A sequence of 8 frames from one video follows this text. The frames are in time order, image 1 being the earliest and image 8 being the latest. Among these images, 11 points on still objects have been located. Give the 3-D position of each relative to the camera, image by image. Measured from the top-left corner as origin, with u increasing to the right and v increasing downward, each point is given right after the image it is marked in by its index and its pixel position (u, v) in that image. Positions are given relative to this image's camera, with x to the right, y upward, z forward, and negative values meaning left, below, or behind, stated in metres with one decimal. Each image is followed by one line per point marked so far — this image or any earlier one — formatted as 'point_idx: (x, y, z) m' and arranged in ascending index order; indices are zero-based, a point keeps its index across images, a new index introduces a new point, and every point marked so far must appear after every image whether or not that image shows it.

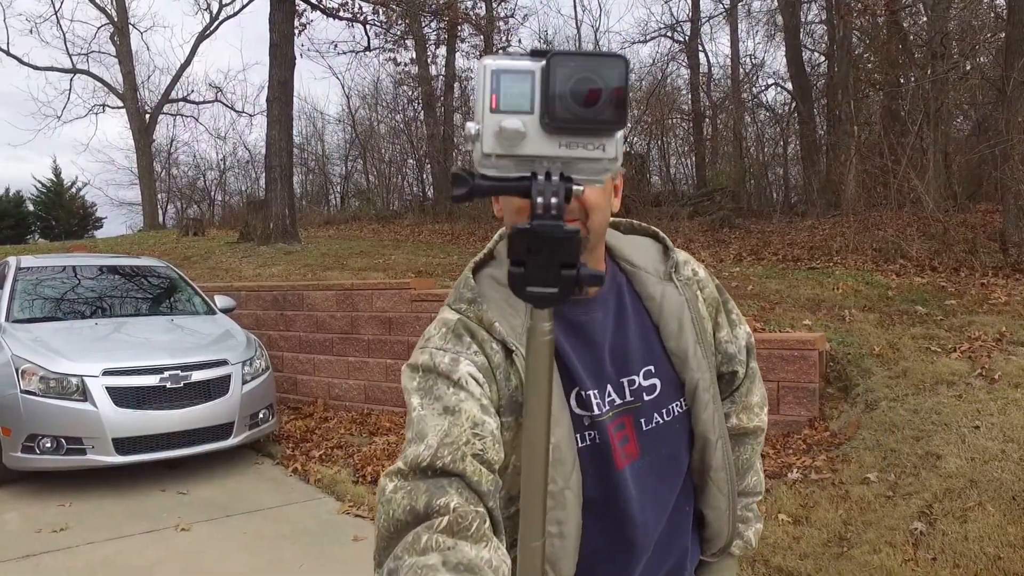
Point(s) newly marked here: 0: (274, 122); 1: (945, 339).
0: (-3.4, +2.4, +12.5) m
1: (+2.4, -0.3, +4.8) m
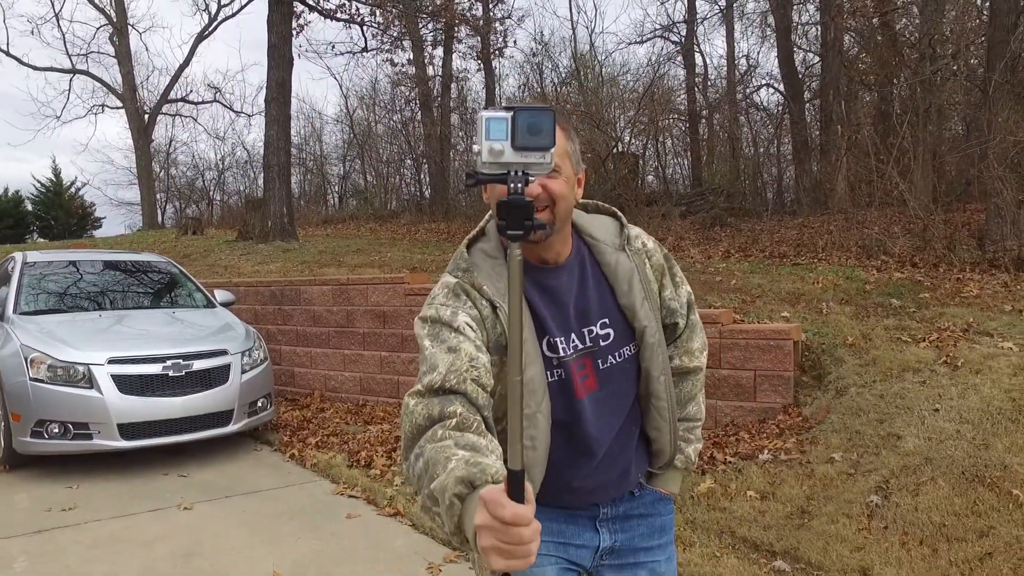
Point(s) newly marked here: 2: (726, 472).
0: (-3.5, +2.5, +12.7) m
1: (+2.3, -0.2, +5.0) m
2: (+0.9, -0.8, +3.8) m
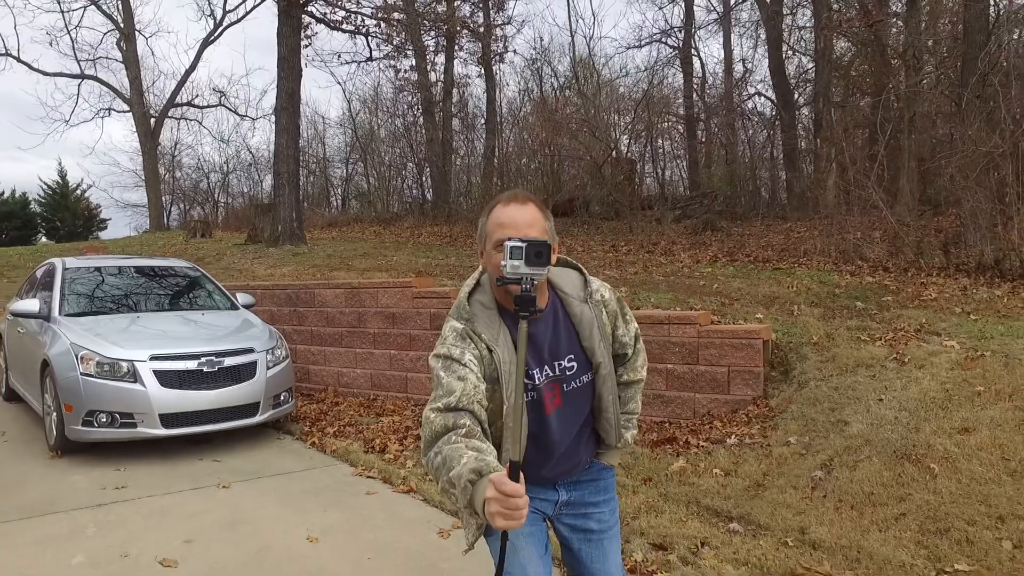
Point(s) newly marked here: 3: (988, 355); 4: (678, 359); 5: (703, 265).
0: (-3.5, +2.4, +13.2) m
1: (+2.3, -0.3, +5.6) m
2: (+0.9, -0.8, +4.3) m
3: (+2.6, -0.4, +4.7) m
4: (+1.0, -0.4, +5.2) m
5: (+2.0, +0.2, +9.2) m
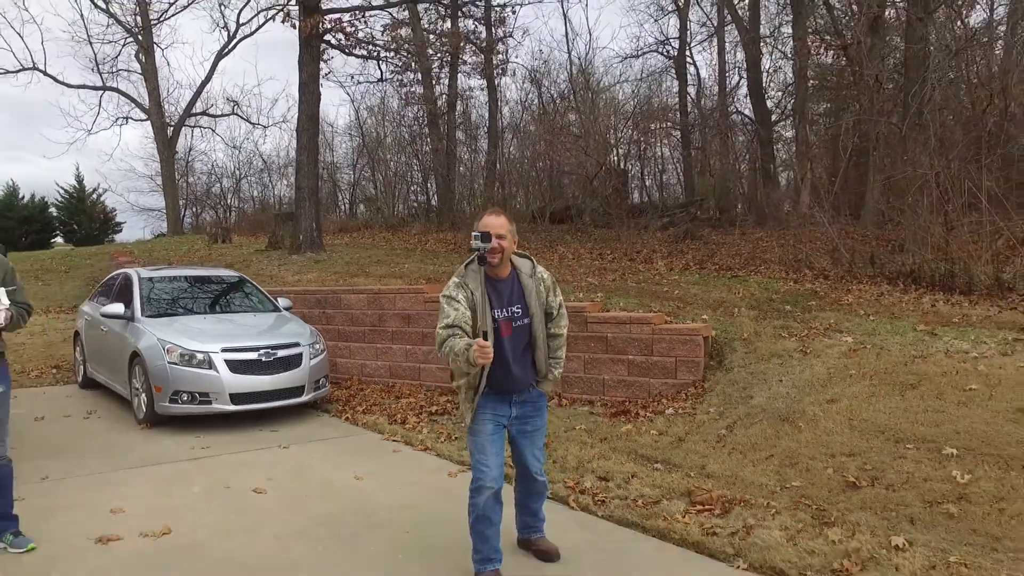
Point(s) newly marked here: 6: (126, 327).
0: (-3.5, +2.4, +14.7) m
1: (+2.3, -0.3, +7.0) m
2: (+0.9, -0.9, +5.8) m
3: (+2.5, -0.4, +6.1) m
4: (+1.0, -0.5, +6.7) m
5: (+2.0, +0.2, +10.6) m
6: (-3.5, -0.3, +7.8) m
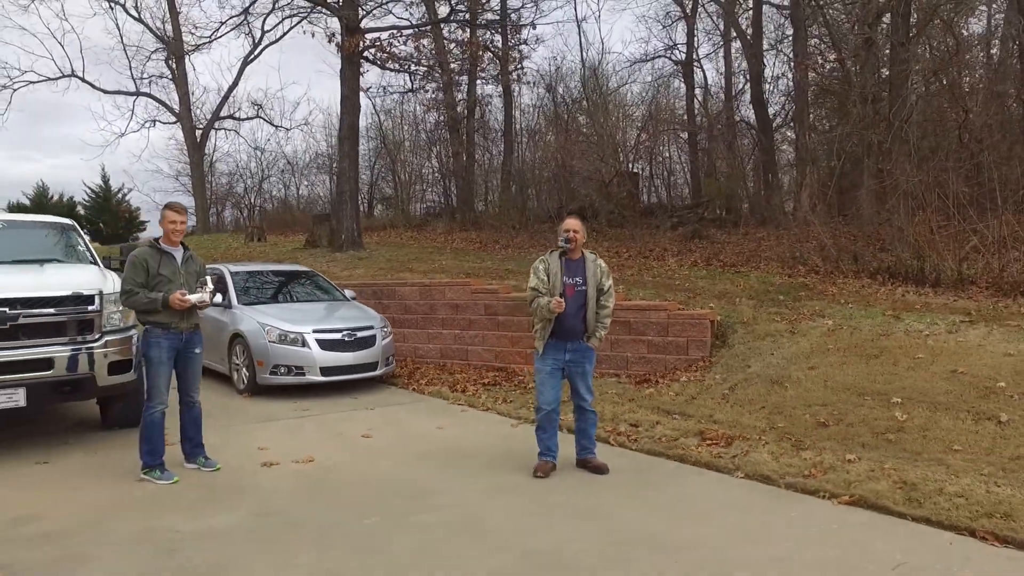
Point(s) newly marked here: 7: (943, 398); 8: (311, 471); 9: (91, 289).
0: (-3.1, +2.5, +16.1) m
1: (+2.7, -0.3, +8.4) m
2: (+1.3, -0.8, +7.2) m
3: (+2.9, -0.4, +7.6) m
4: (+1.3, -0.4, +8.1) m
5: (+2.4, +0.3, +12.0) m
6: (-3.1, -0.3, +9.2) m
7: (+2.7, -0.7, +5.5) m
8: (-1.2, -1.1, +5.3) m
9: (-3.1, 0.0, +6.3) m
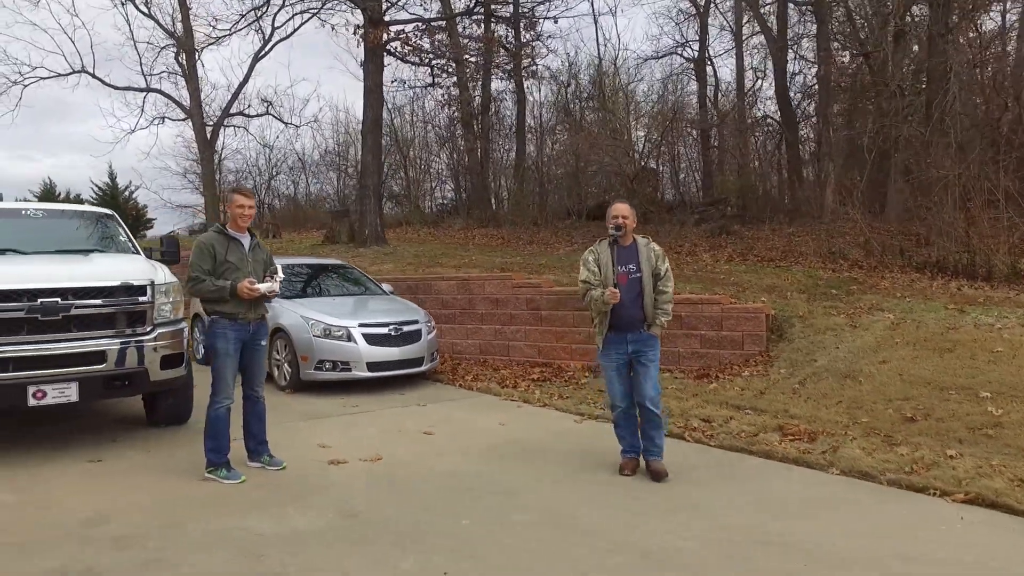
0: (-2.6, +2.5, +15.9) m
1: (+3.1, -0.2, +8.2) m
2: (+1.7, -0.8, +7.0) m
3: (+3.4, -0.3, +7.4) m
4: (+1.8, -0.4, +7.9) m
5: (+2.8, +0.3, +11.8) m
6: (-2.6, -0.2, +9.0) m
7: (+3.2, -0.6, +5.3) m
8: (-0.8, -1.1, +5.1) m
9: (-2.6, +0.1, +6.1) m
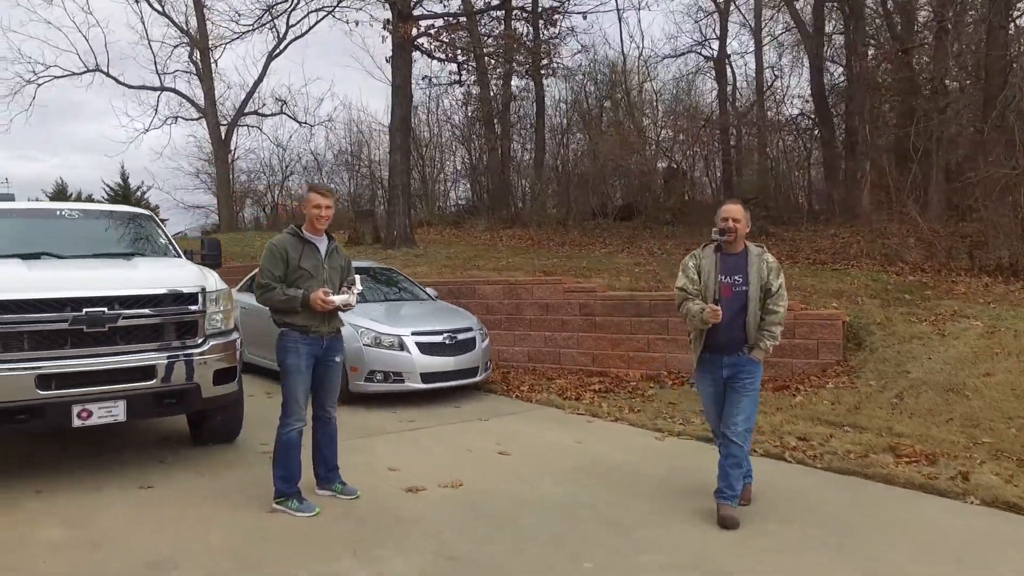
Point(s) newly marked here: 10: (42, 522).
0: (-2.1, +2.5, +15.5) m
1: (+3.7, -0.2, +7.7) m
2: (+2.2, -0.8, +6.5) m
3: (+3.9, -0.3, +6.9) m
4: (+2.3, -0.4, +7.4) m
5: (+3.4, +0.3, +11.3) m
6: (-2.1, -0.2, +8.6) m
7: (+3.7, -0.7, +4.8) m
8: (-0.2, -1.1, +4.7) m
9: (-2.1, 0.0, +5.7) m
10: (-2.4, -1.2, +4.4) m
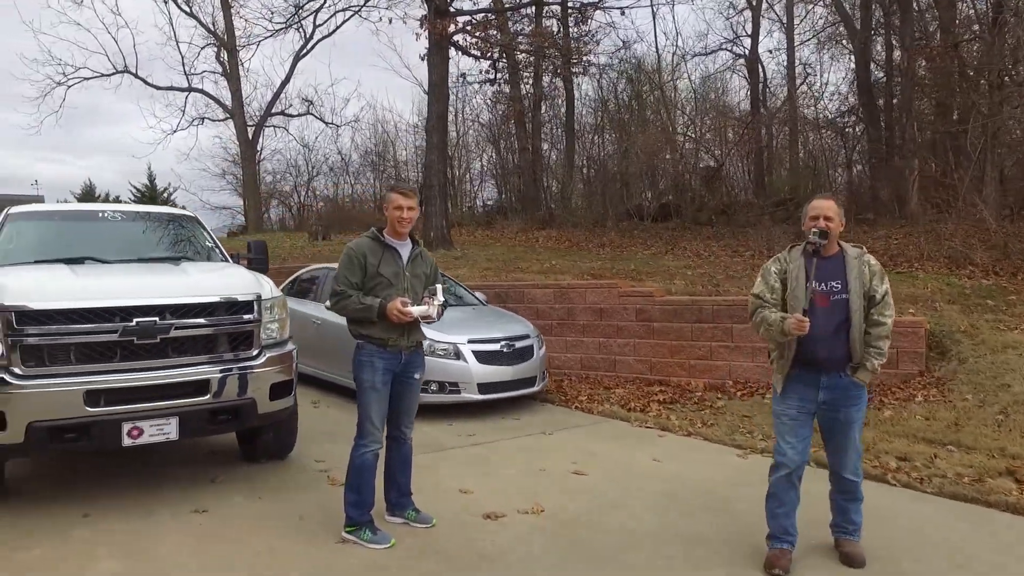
0: (-1.4, +2.4, +15.1) m
1: (+4.2, -0.3, +7.3) m
2: (+2.7, -0.9, +6.1) m
3: (+4.4, -0.4, +6.4) m
4: (+2.8, -0.4, +7.0) m
5: (+4.0, +0.2, +10.9) m
6: (-1.6, -0.3, +8.2) m
7: (+4.2, -0.7, +4.4) m
8: (+0.2, -1.2, +4.3) m
9: (-1.6, 0.0, +5.3) m
10: (-2.0, -1.2, +4.1) m
